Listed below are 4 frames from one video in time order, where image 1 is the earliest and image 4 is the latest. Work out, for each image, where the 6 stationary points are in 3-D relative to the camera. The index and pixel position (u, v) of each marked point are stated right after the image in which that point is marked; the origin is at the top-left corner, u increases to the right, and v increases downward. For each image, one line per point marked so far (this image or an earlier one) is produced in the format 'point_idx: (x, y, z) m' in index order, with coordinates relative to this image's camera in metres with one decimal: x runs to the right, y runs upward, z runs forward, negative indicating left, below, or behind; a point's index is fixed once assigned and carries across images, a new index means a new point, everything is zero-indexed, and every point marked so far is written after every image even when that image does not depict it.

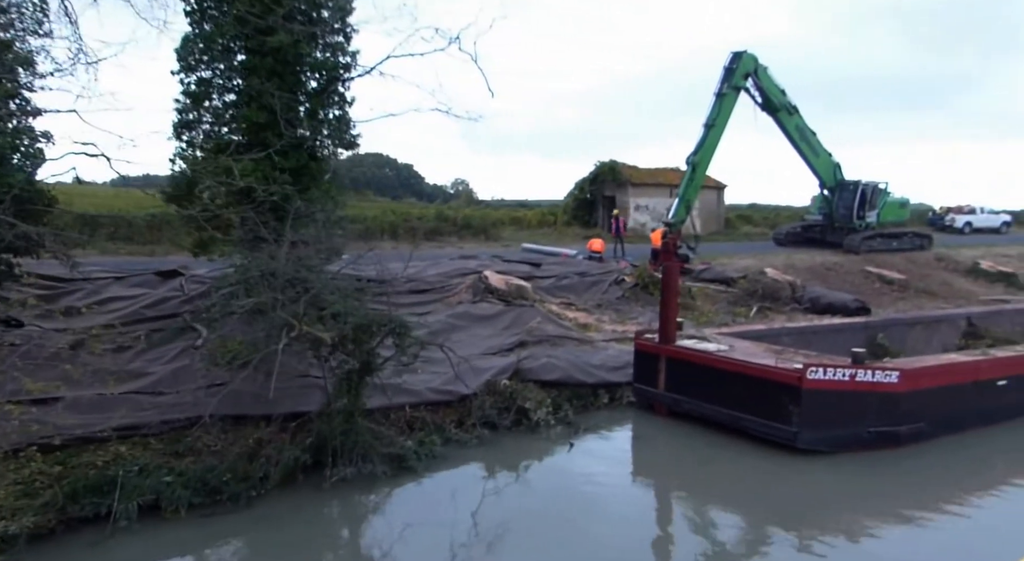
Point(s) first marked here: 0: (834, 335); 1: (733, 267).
0: (+4.2, -0.7, +9.7) m
1: (+4.3, +0.3, +14.5) m
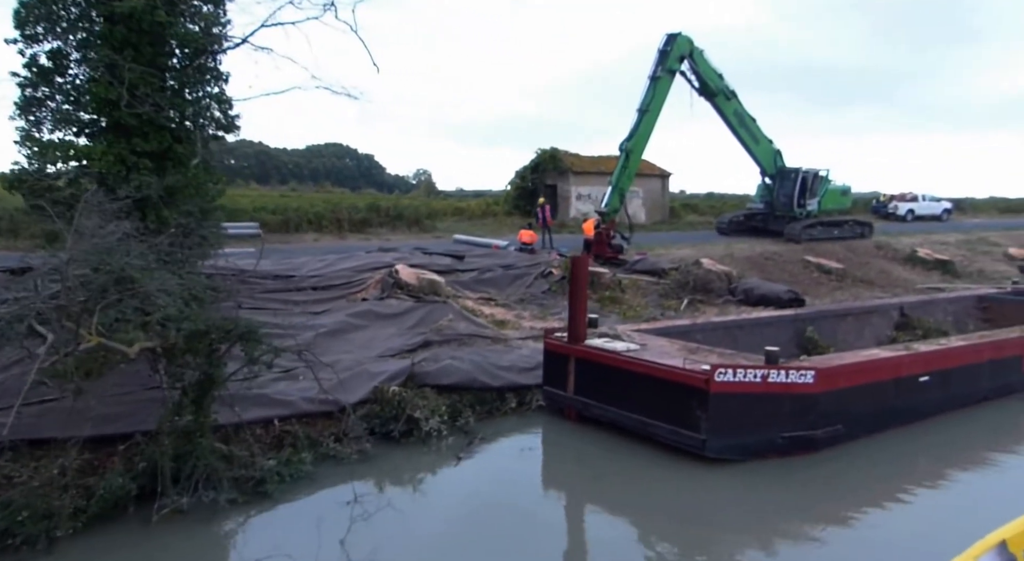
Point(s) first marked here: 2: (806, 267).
0: (+3.1, -0.6, +9.3) m
1: (+3.0, +0.4, +14.0) m
2: (+6.0, +0.3, +15.0) m
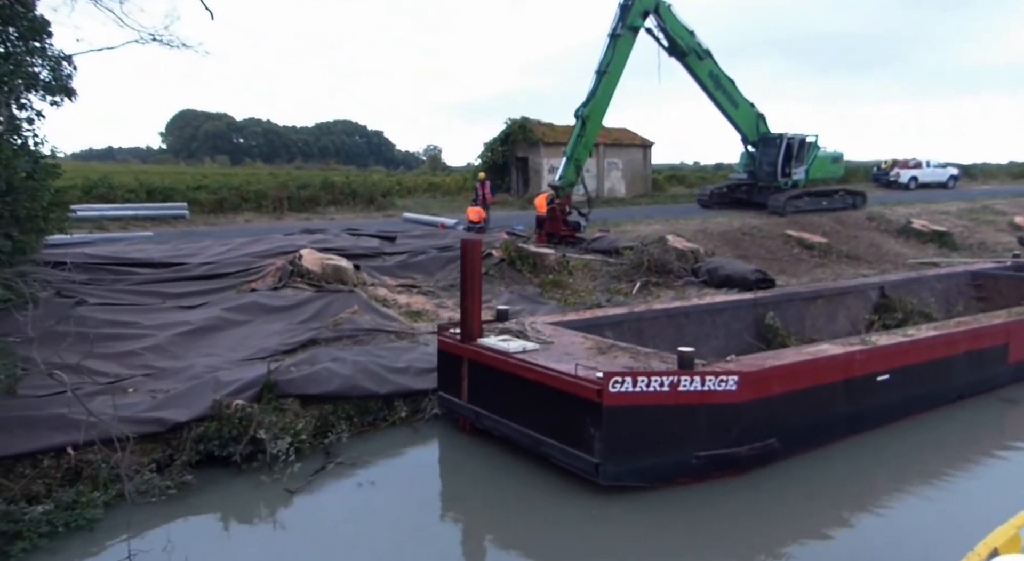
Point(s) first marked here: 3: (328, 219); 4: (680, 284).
0: (+2.2, -0.4, +8.1) m
1: (+2.1, +0.8, +12.8) m
2: (+5.1, +0.7, +13.8) m
3: (-3.3, +1.1, +13.3) m
4: (+2.4, 0.0, +10.4) m
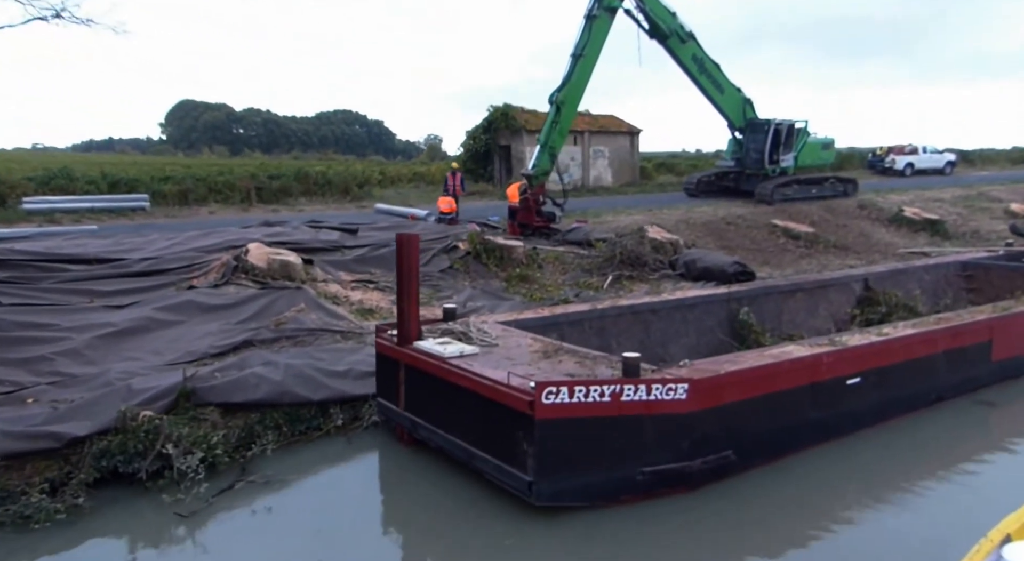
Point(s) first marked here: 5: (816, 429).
0: (+1.7, -0.3, +7.7) m
1: (+1.6, +0.9, +12.3) m
2: (+4.7, +0.9, +13.3) m
3: (-3.7, +1.2, +12.8) m
4: (+1.9, 0.0, +9.9) m
5: (+2.3, -1.1, +5.5) m
